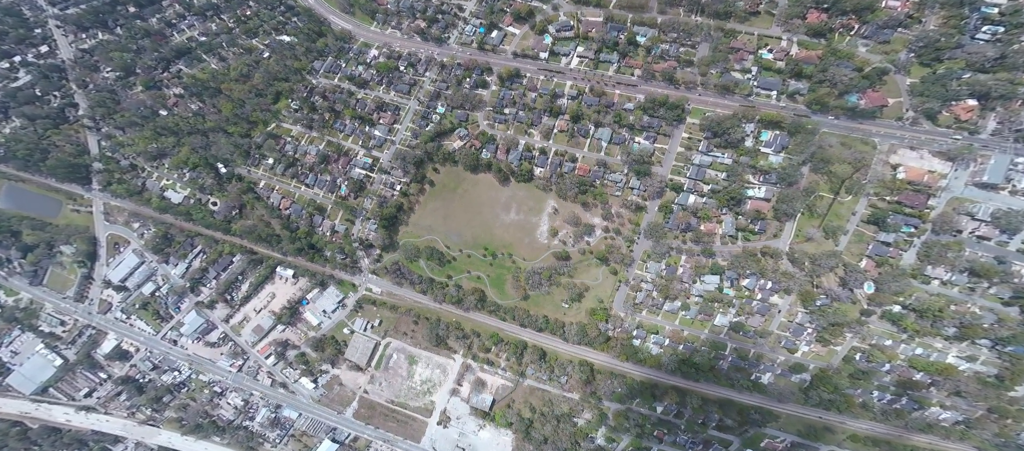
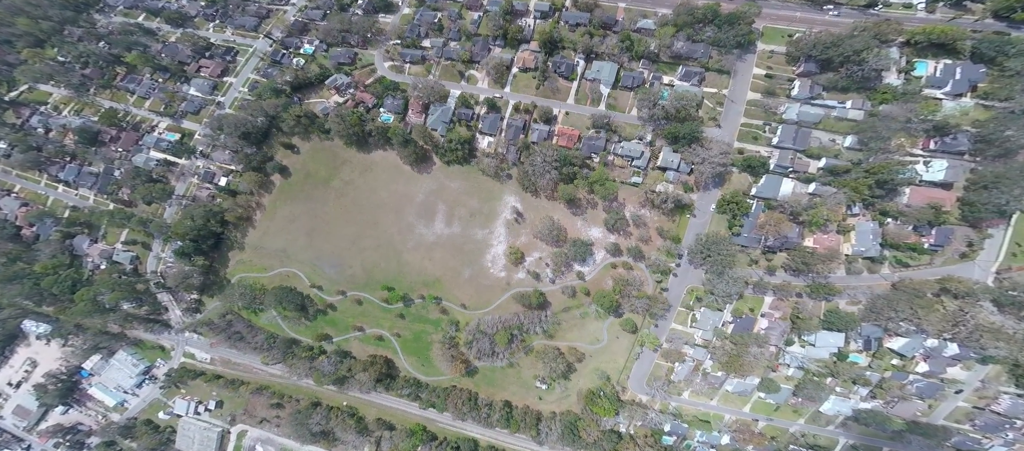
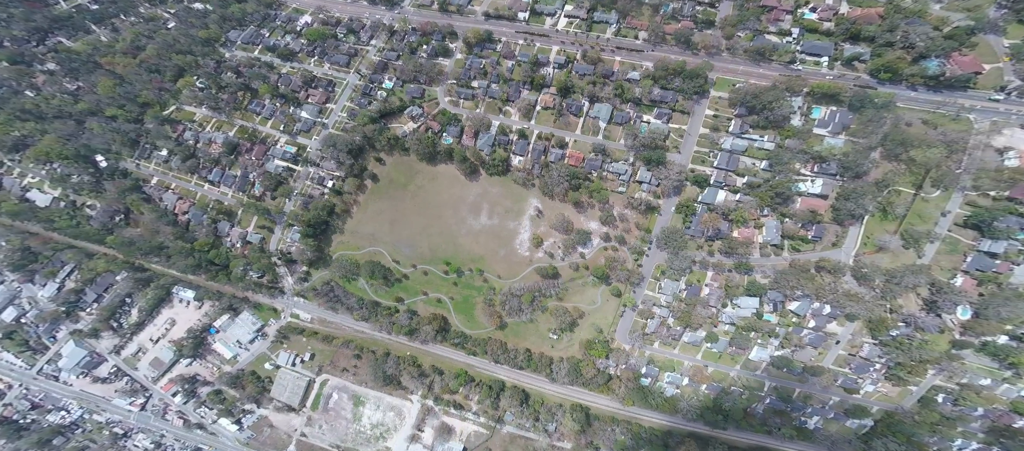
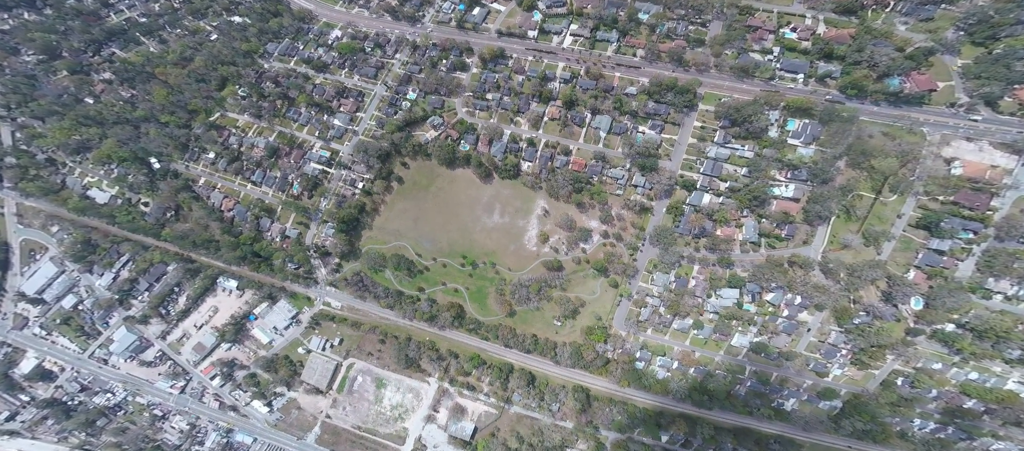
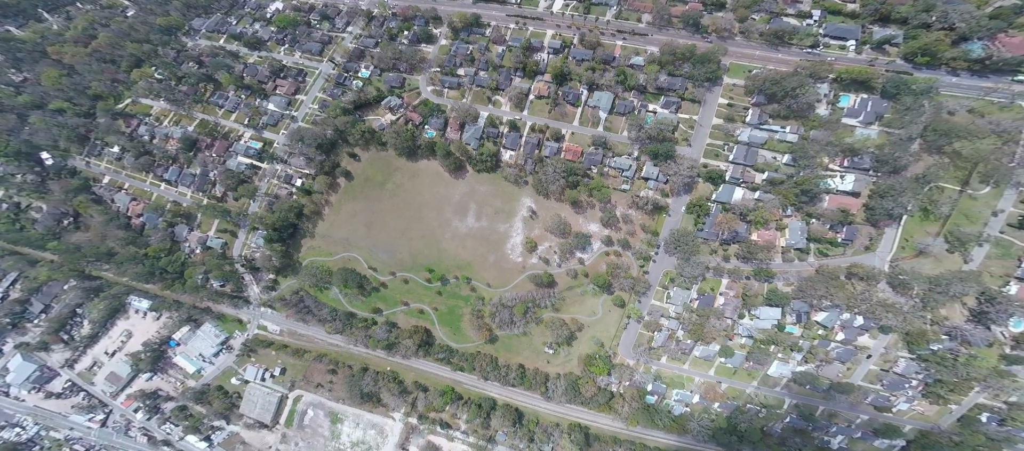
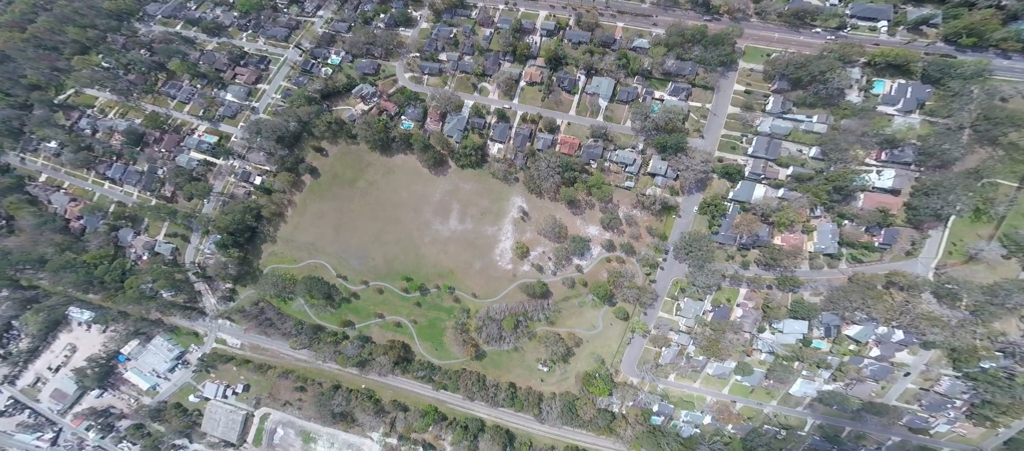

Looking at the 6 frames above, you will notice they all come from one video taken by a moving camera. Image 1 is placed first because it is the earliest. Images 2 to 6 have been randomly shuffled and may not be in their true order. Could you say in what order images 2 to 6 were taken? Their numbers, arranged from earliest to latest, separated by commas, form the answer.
4, 3, 5, 6, 2
